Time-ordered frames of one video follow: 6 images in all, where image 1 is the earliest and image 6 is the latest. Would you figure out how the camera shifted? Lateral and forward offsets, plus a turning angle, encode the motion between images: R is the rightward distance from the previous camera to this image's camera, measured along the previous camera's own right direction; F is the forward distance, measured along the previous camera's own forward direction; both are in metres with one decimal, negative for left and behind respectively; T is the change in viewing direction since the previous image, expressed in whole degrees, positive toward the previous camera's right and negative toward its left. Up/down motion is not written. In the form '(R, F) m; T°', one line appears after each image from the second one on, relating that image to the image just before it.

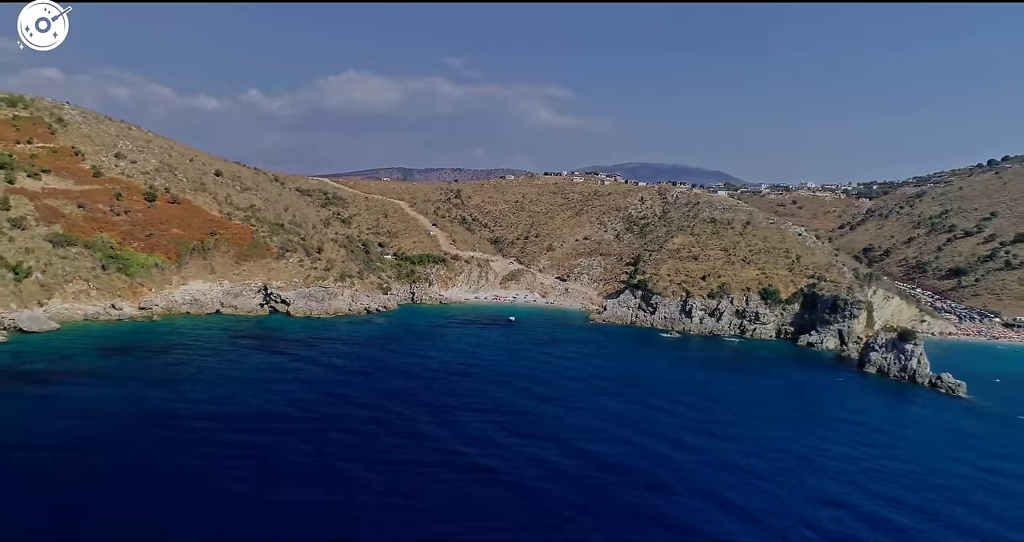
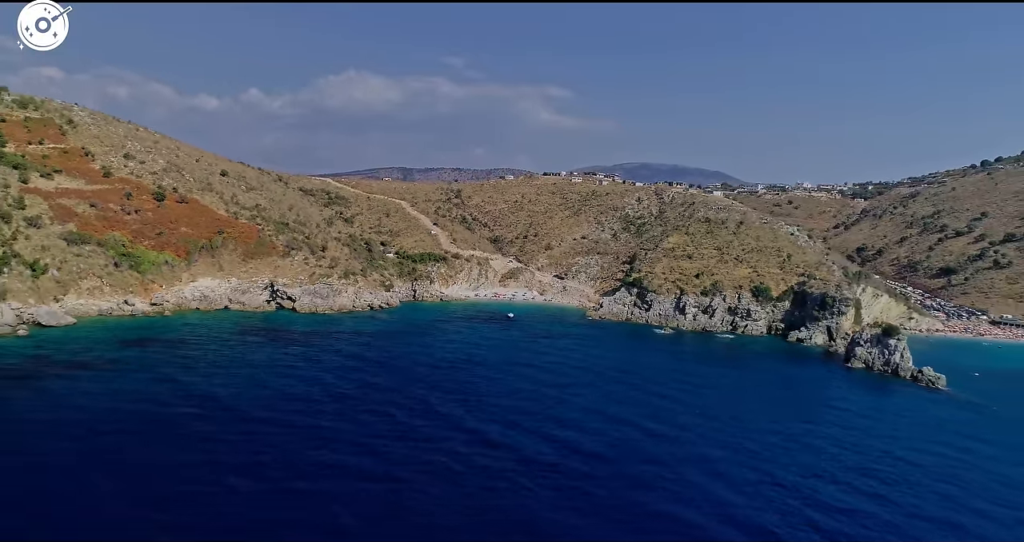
(+0.1, -1.6) m; 0°
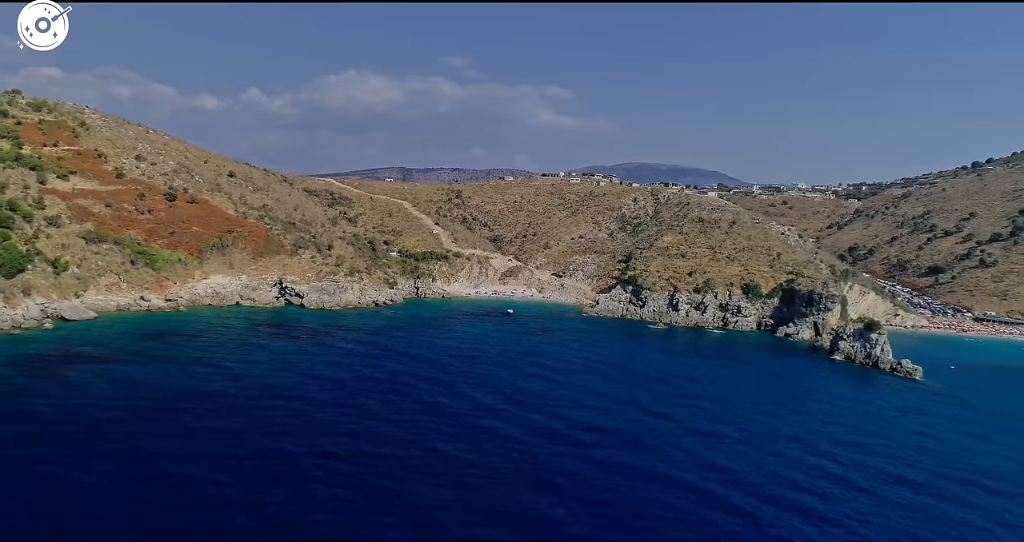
(0.0, -2.2) m; 0°
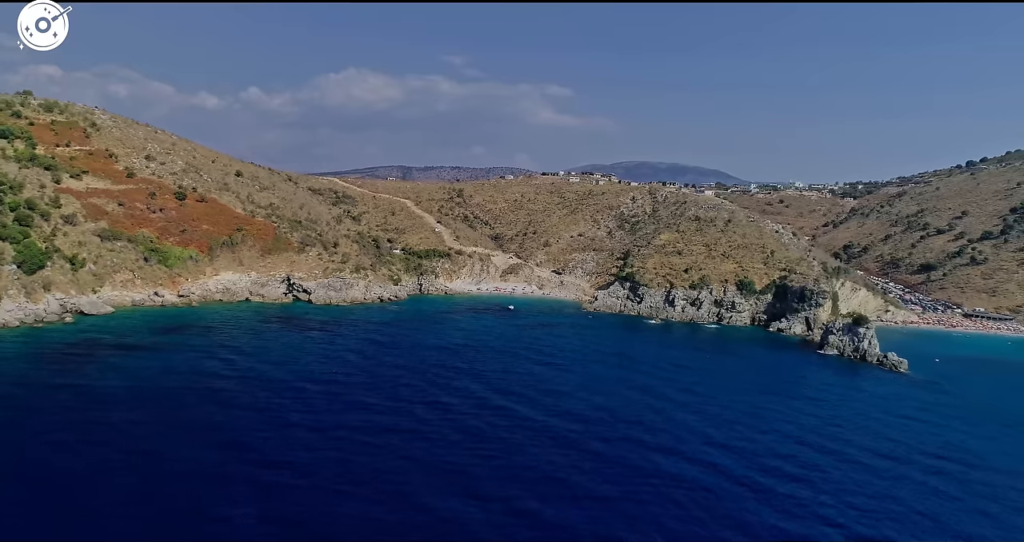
(-0.1, -1.7) m; 0°
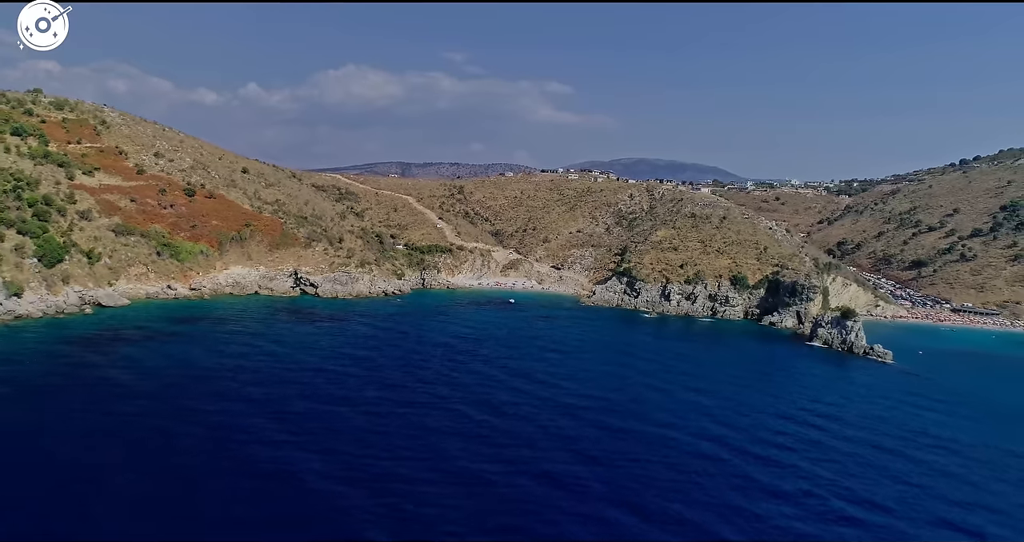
(-0.2, -1.8) m; 0°
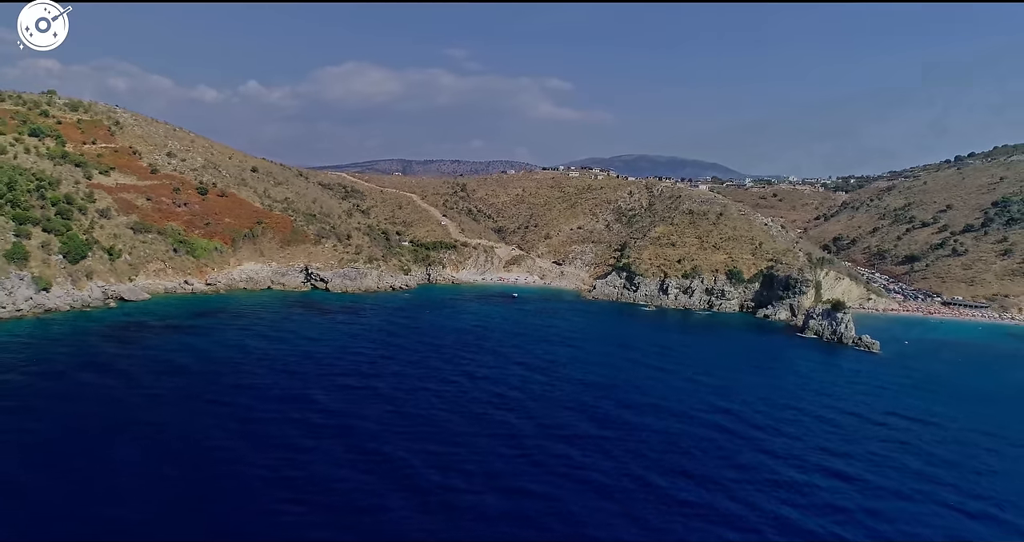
(-0.3, -2.1) m; 0°
